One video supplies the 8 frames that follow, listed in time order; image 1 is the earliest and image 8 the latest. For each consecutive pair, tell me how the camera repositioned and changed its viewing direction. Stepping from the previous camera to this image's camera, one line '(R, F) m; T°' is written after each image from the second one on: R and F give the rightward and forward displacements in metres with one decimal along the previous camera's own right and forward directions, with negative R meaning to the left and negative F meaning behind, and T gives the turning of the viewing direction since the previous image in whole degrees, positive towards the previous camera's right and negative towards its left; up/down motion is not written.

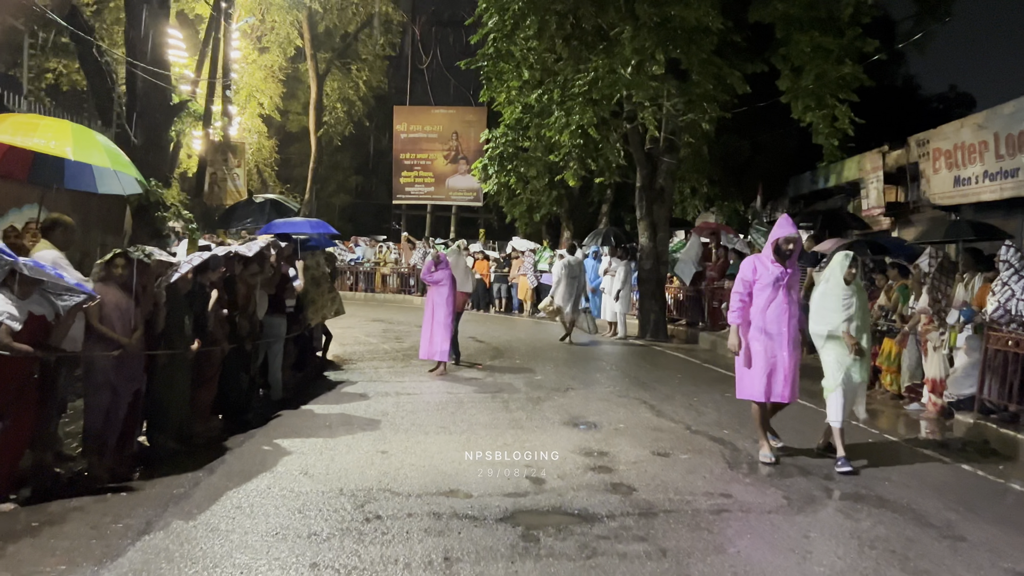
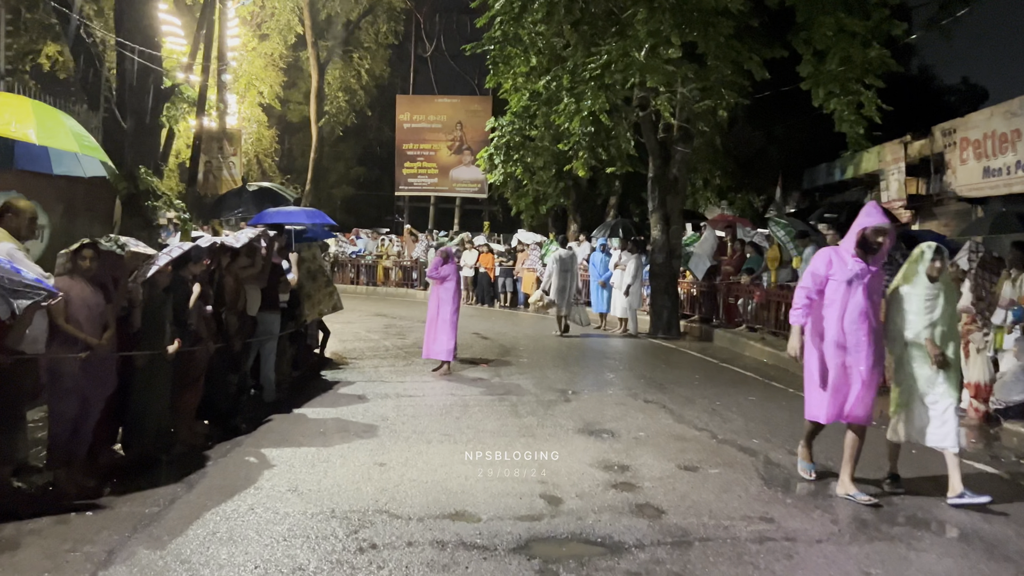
(-0.1, +0.6) m; 0°
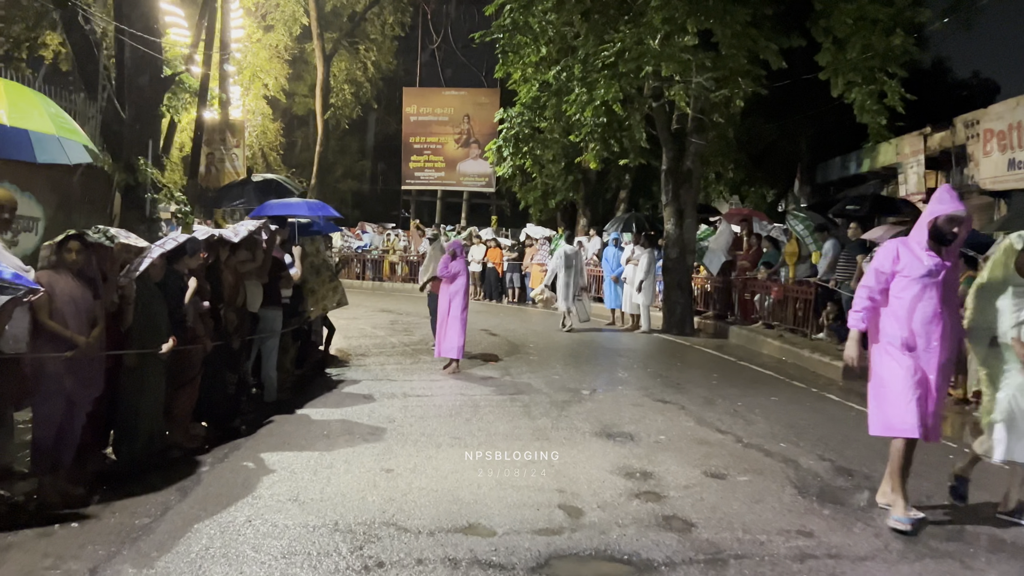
(-0.1, +0.4) m; 0°
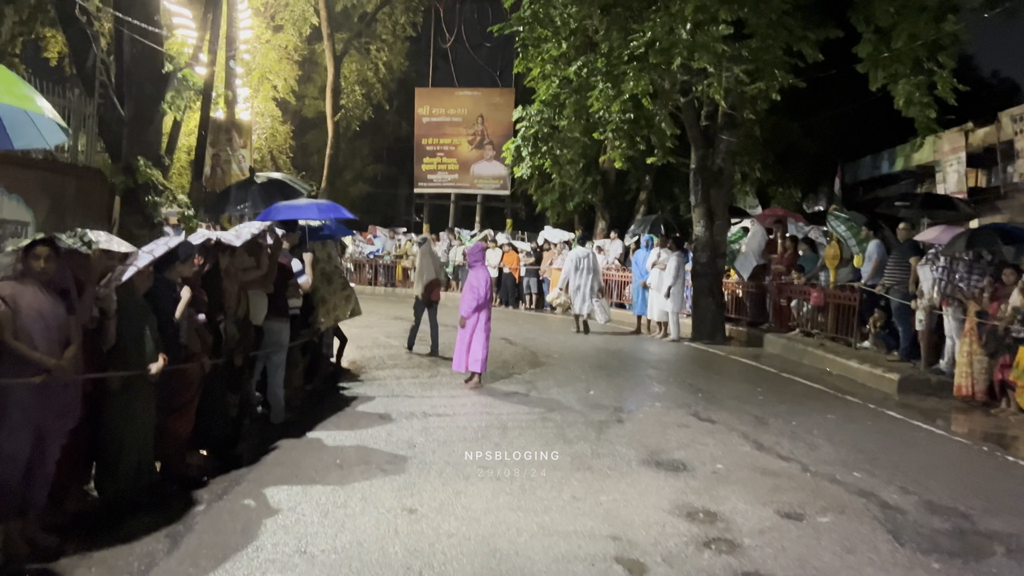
(-0.2, +0.8) m; -1°
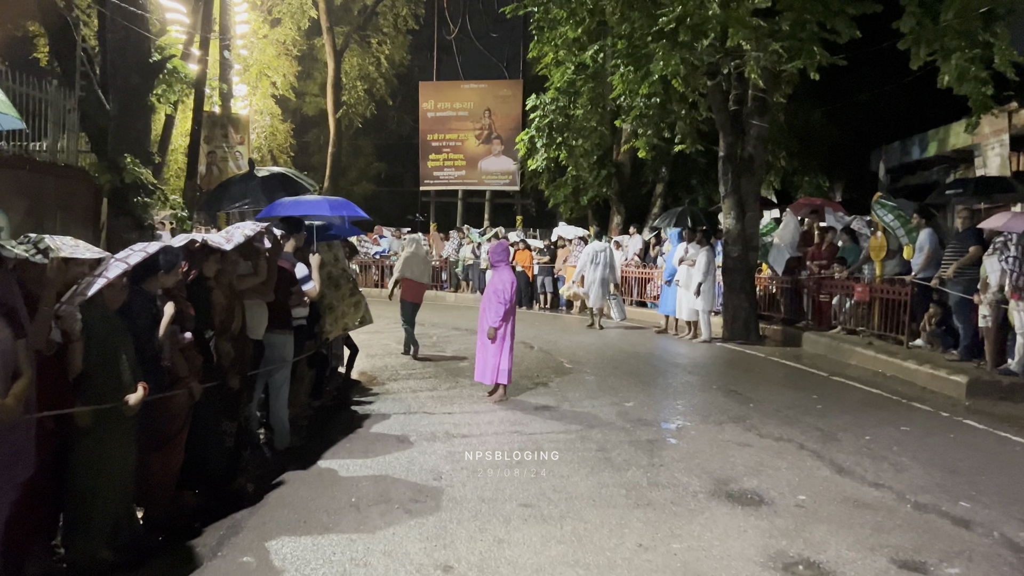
(-0.2, +0.9) m; 0°
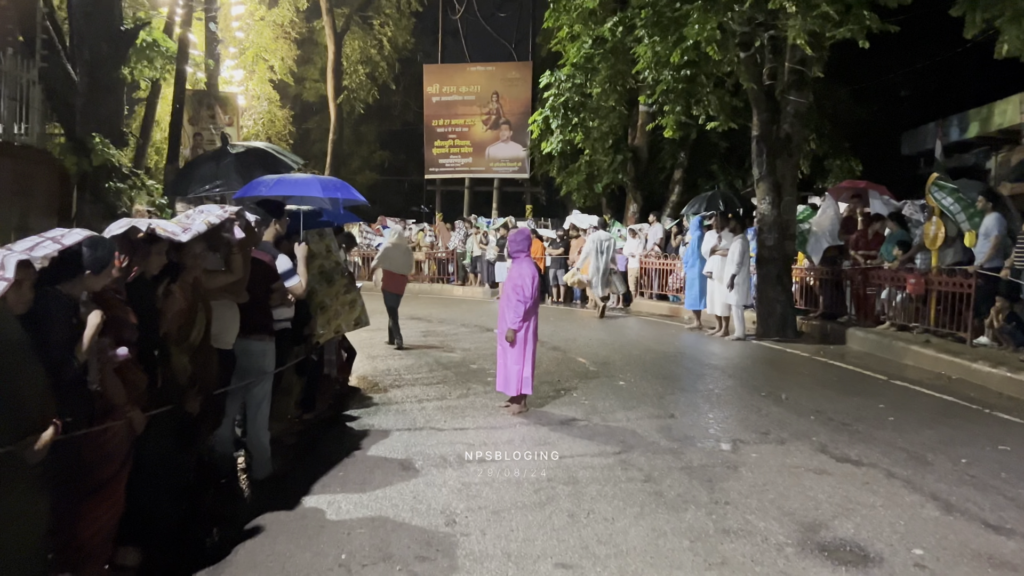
(-0.1, +1.1) m; 0°
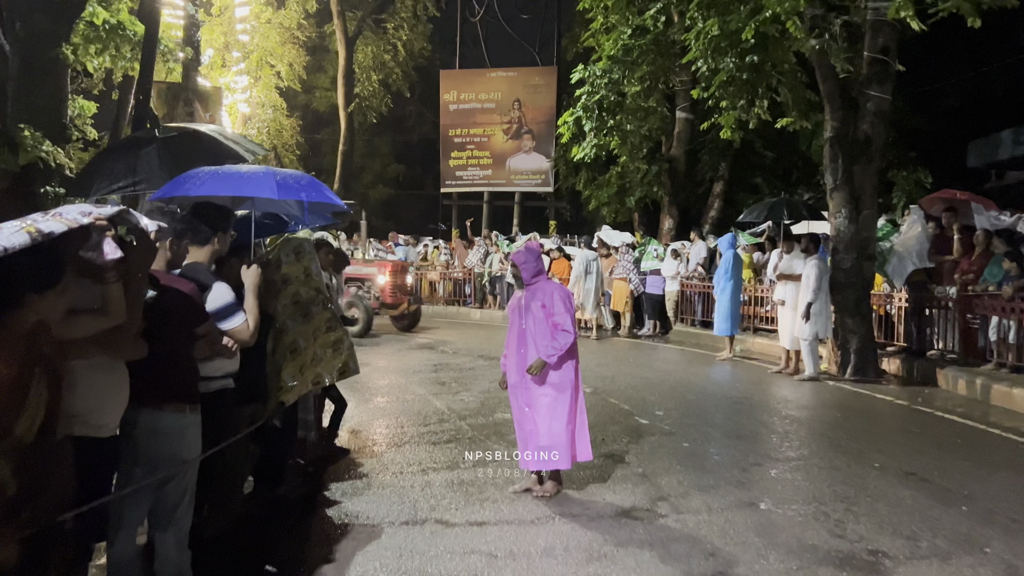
(-0.1, +1.9) m; -1°
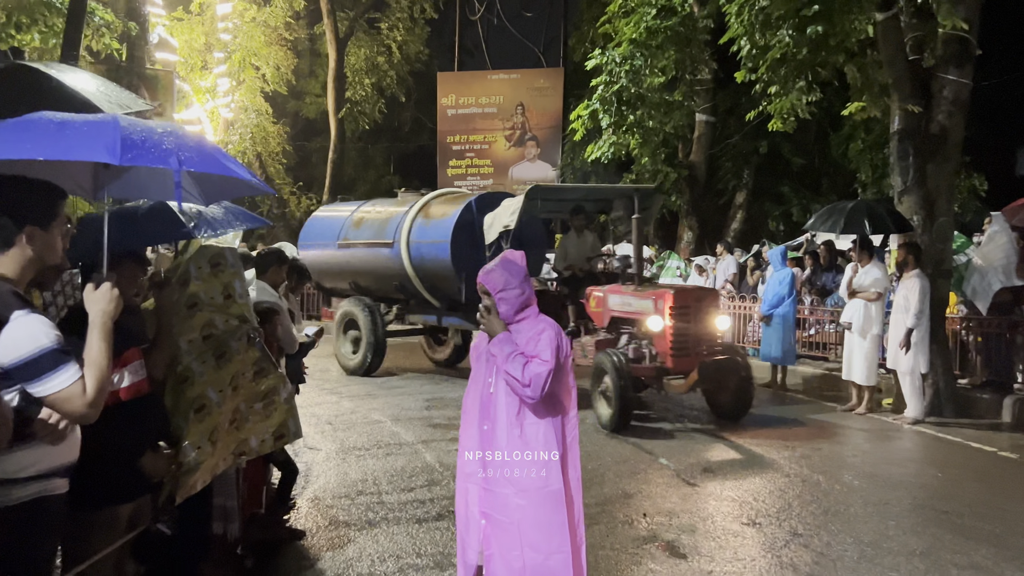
(-0.1, +1.7) m; 0°
